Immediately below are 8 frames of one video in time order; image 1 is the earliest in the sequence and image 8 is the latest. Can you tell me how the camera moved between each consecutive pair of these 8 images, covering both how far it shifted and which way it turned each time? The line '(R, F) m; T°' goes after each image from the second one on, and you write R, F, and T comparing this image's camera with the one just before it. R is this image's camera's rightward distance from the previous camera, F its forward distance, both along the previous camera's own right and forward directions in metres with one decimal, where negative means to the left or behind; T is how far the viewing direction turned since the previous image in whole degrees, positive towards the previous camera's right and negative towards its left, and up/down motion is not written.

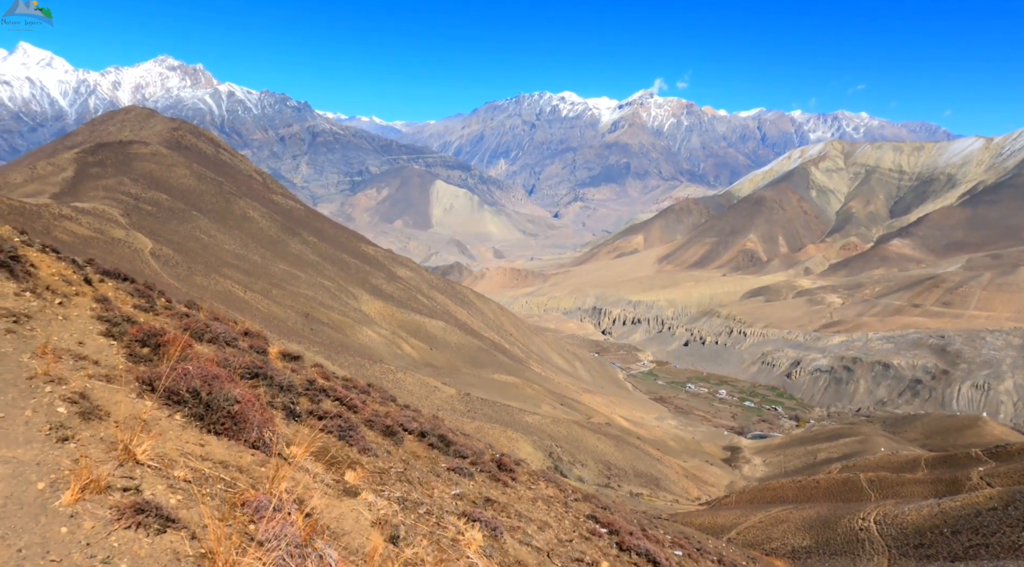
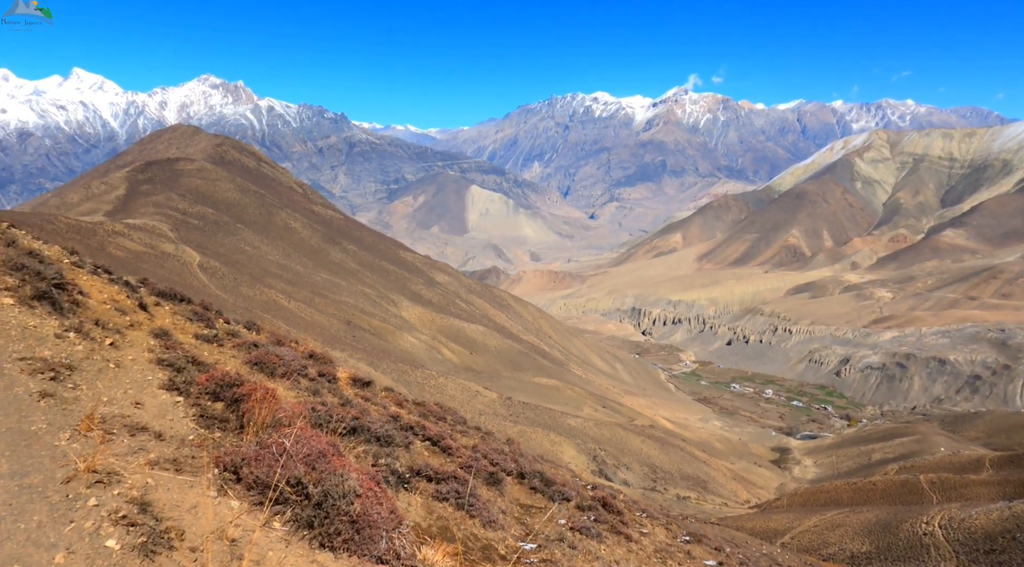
(0.0, +0.2) m; -3°
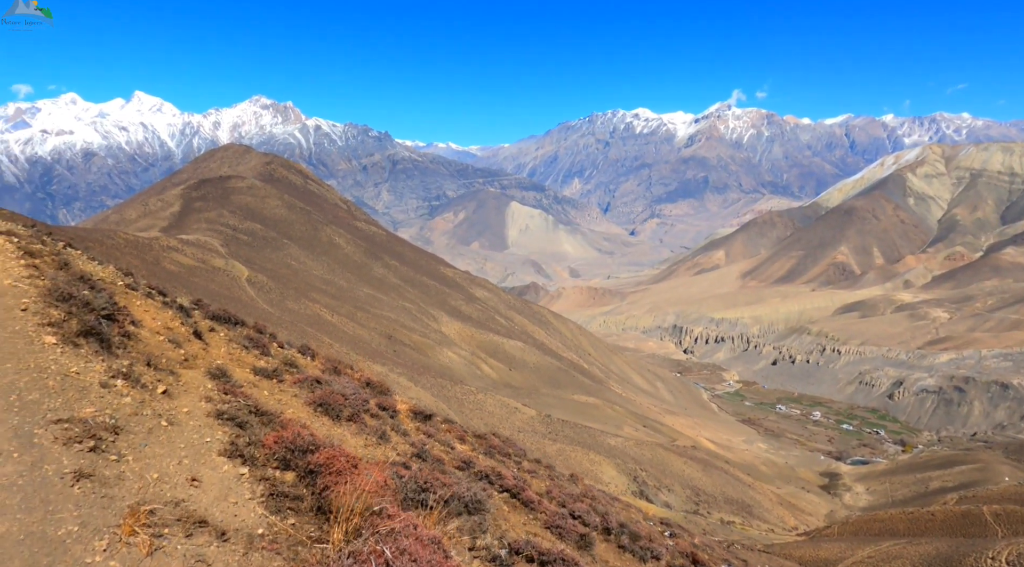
(0.0, +0.2) m; -3°
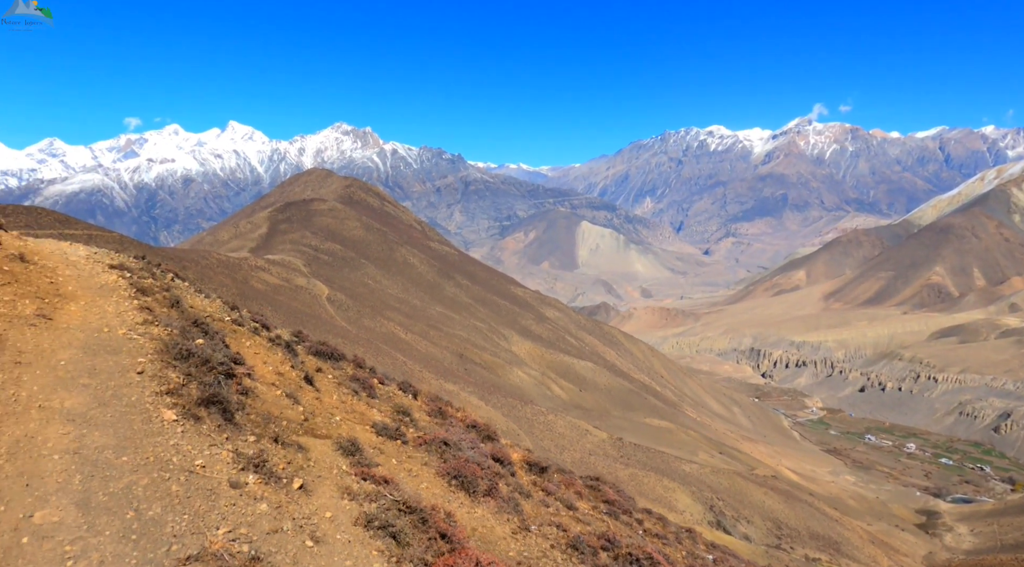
(-0.1, +0.4) m; -5°
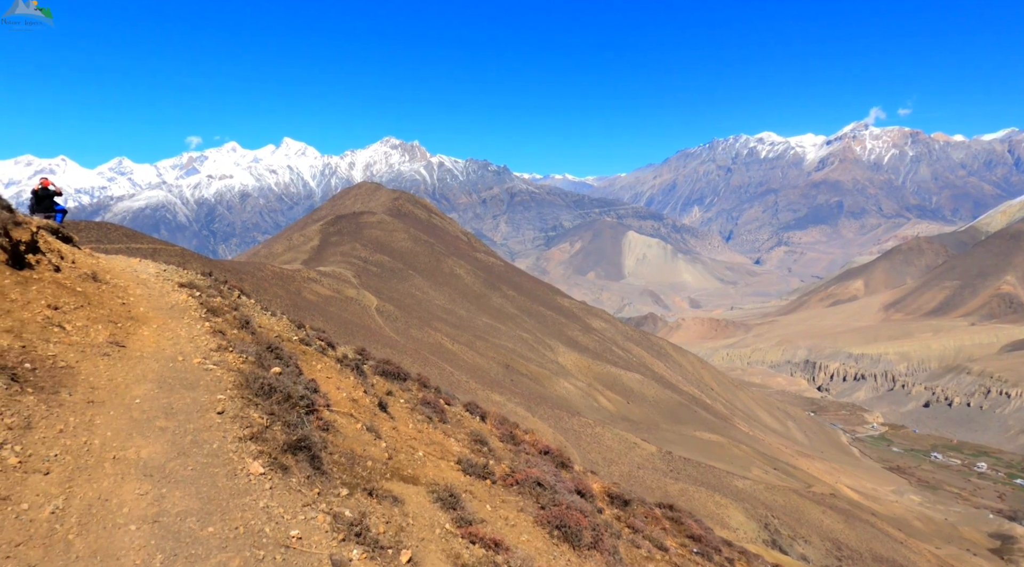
(0.0, +0.4) m; -4°
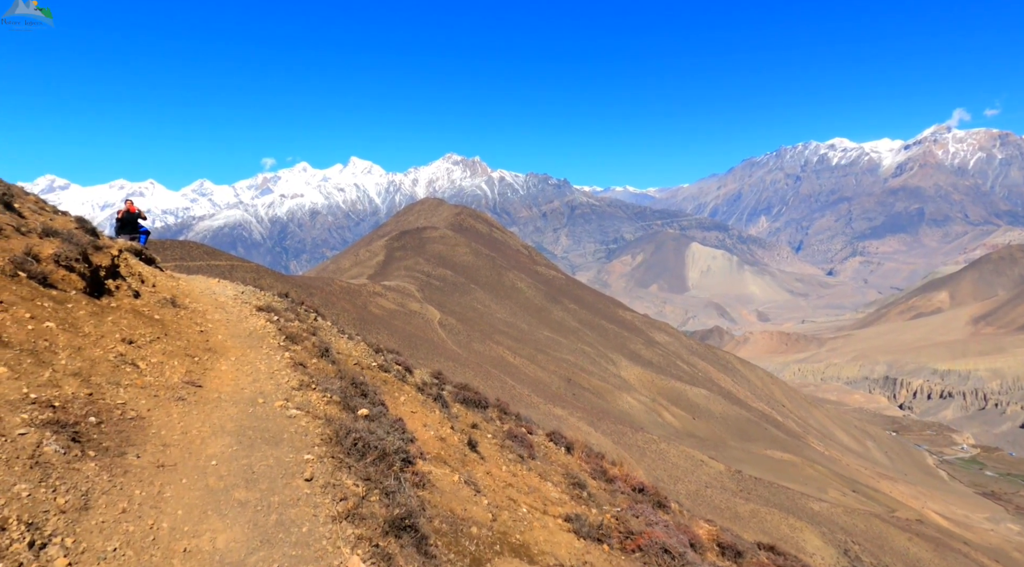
(-0.1, +0.6) m; -5°
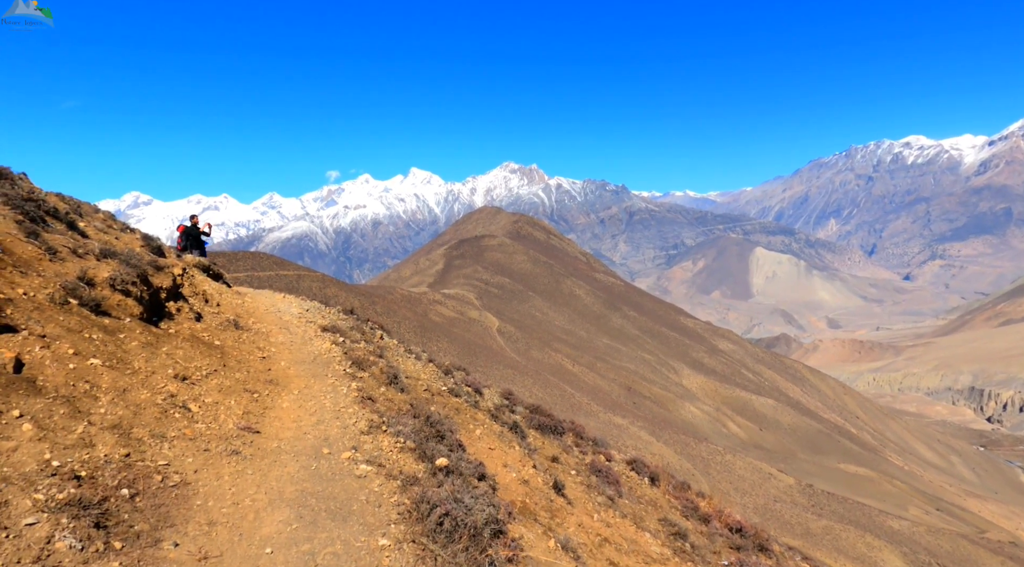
(-0.1, +0.8) m; -4°
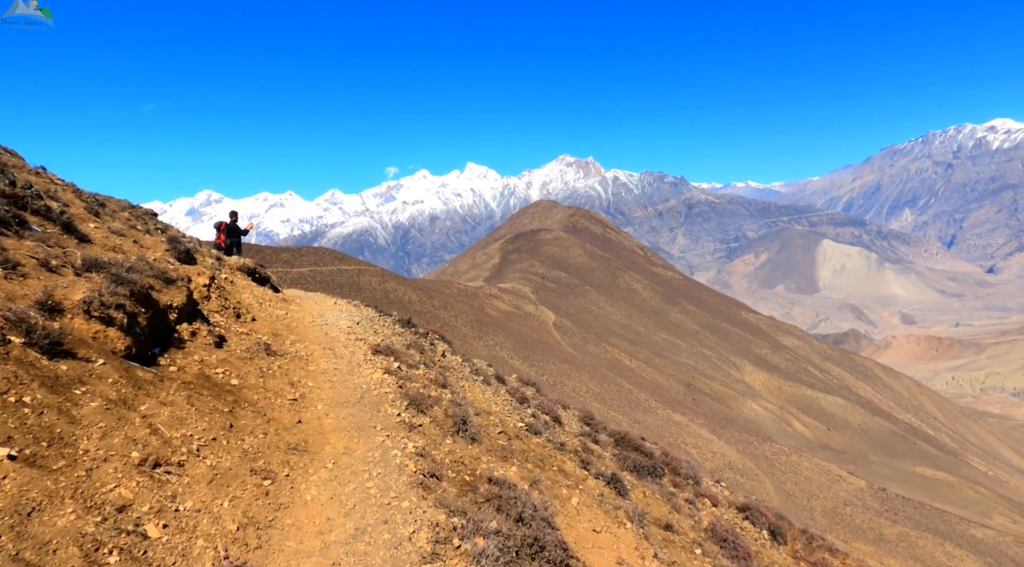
(0.0, +1.0) m; -4°
